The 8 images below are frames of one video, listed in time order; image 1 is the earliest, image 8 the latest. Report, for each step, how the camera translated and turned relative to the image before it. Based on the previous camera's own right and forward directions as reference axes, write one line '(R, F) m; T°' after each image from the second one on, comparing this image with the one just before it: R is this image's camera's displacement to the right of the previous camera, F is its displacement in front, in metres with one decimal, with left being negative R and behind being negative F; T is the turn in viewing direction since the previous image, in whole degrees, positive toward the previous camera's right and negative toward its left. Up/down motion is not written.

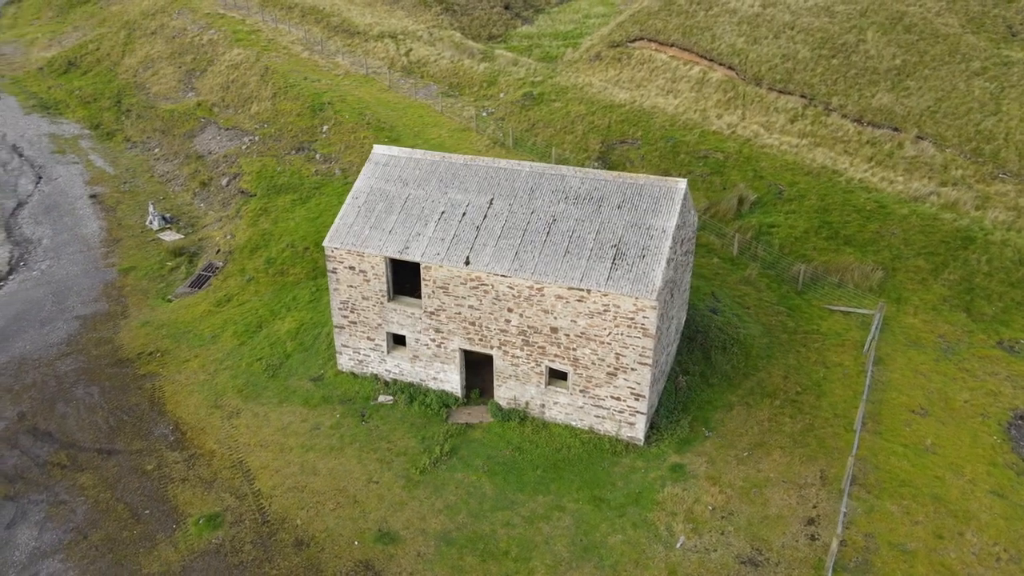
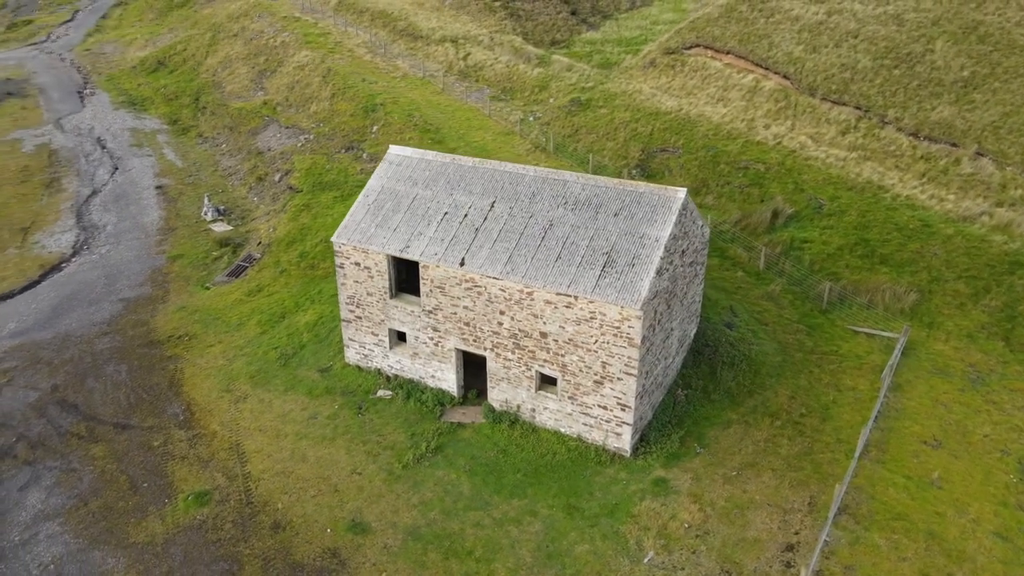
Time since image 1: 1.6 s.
(+2.1, 0.0) m; -6°
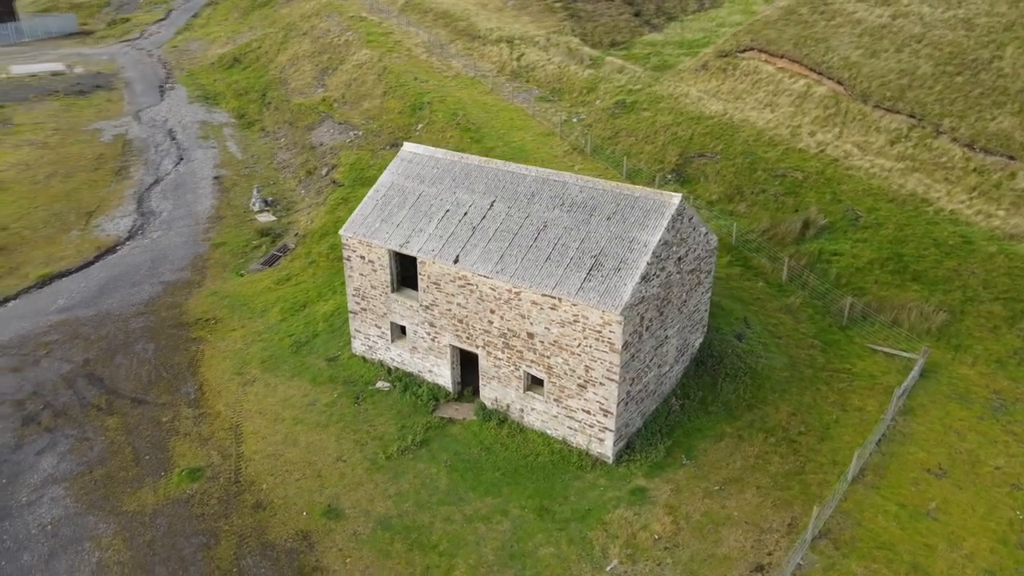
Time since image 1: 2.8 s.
(+2.0, 0.0) m; -6°
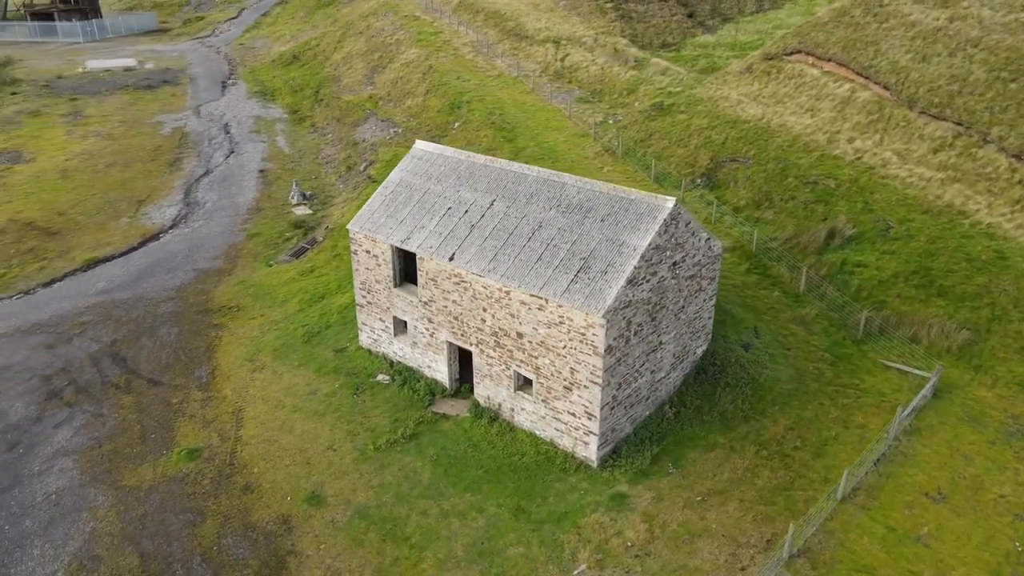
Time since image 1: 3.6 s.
(+1.7, 0.0) m; -5°
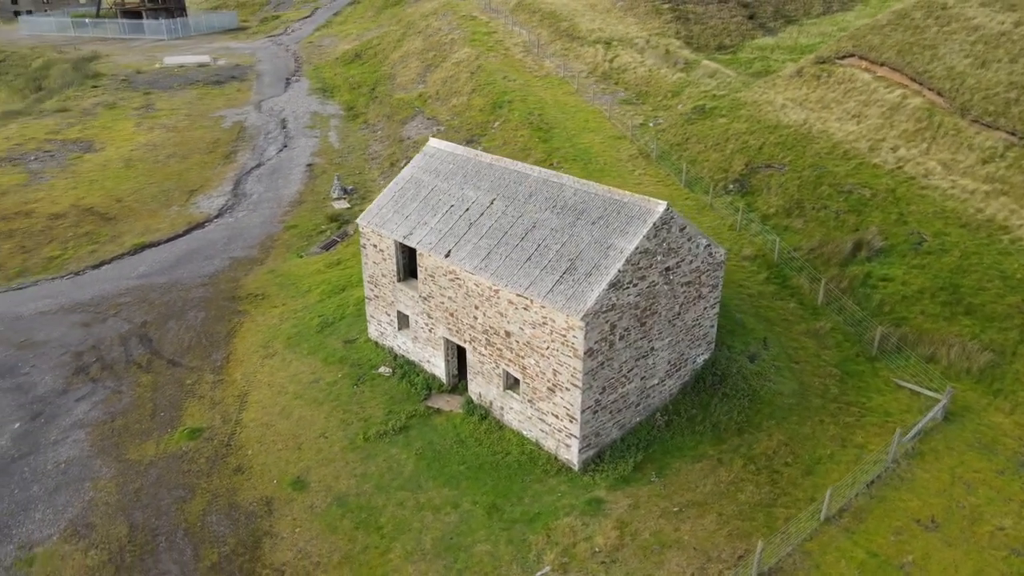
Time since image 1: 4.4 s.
(+1.9, 0.0) m; -5°
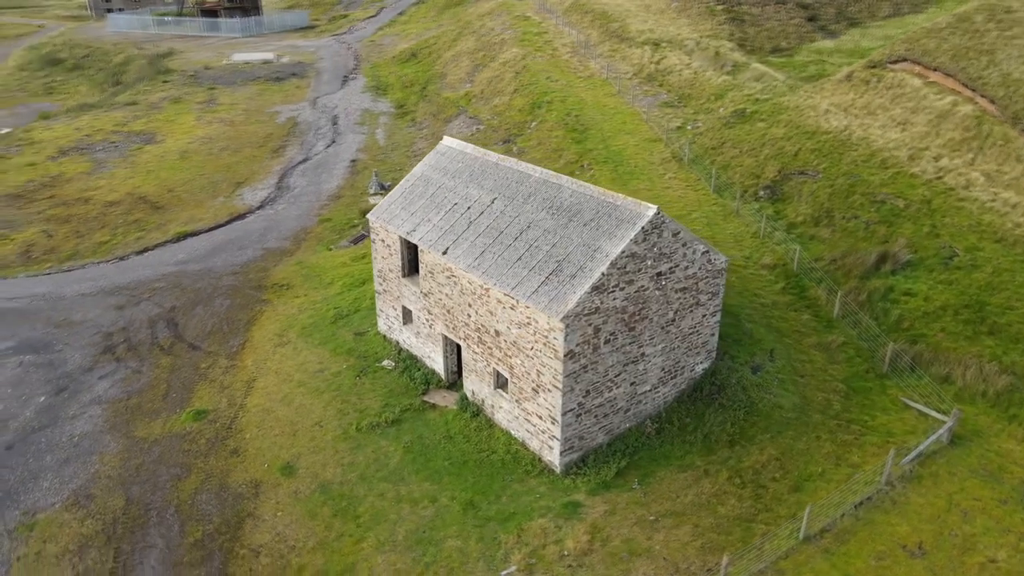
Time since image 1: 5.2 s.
(+1.7, 0.0) m; -5°
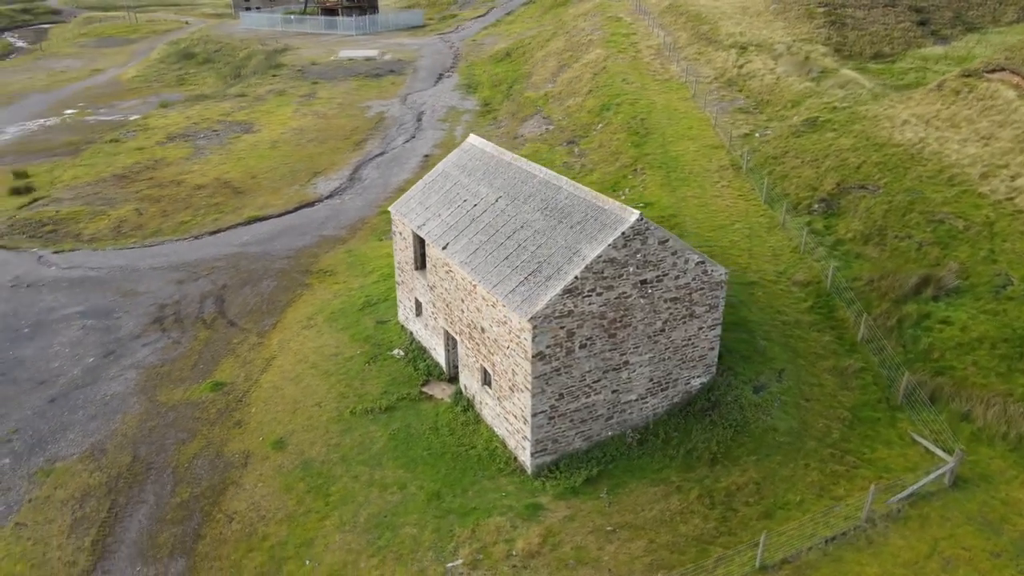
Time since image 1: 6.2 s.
(+2.9, +0.1) m; -9°
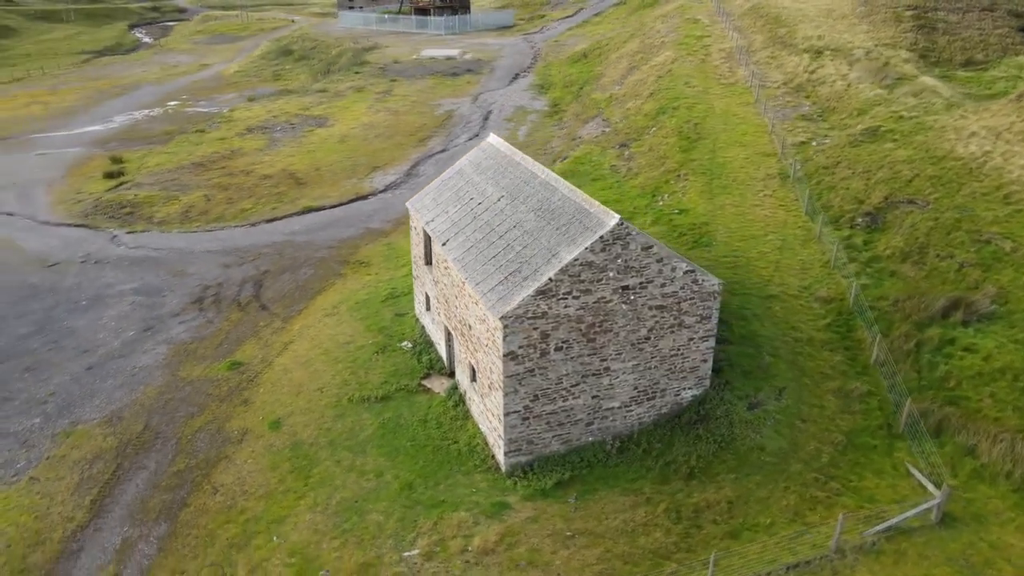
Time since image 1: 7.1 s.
(+2.4, +0.1) m; -7°
